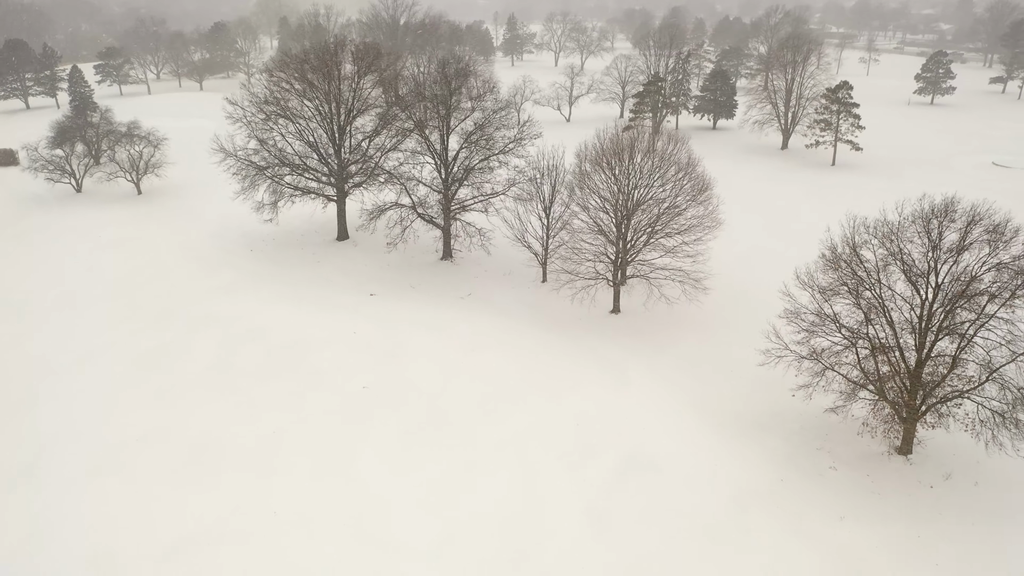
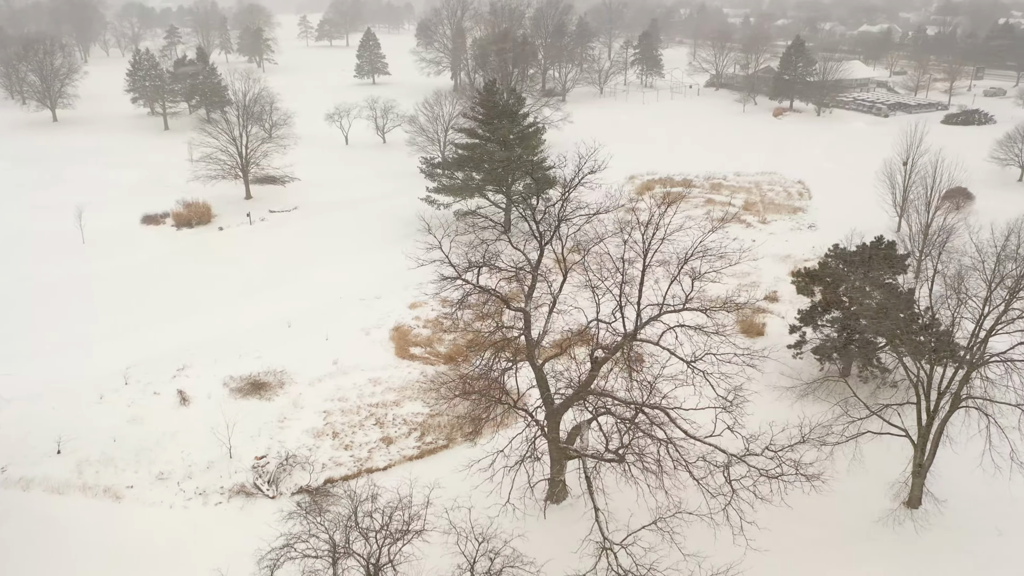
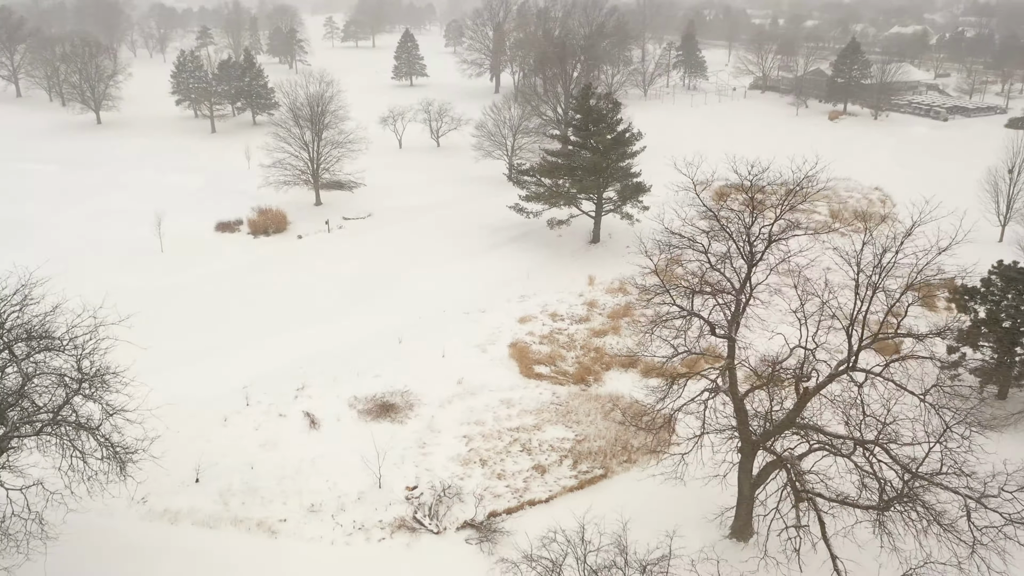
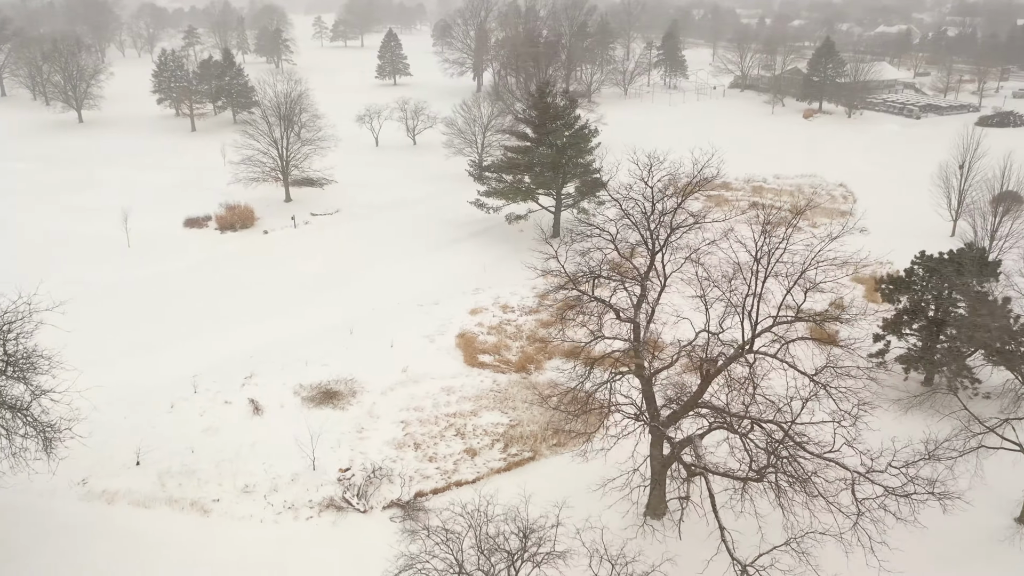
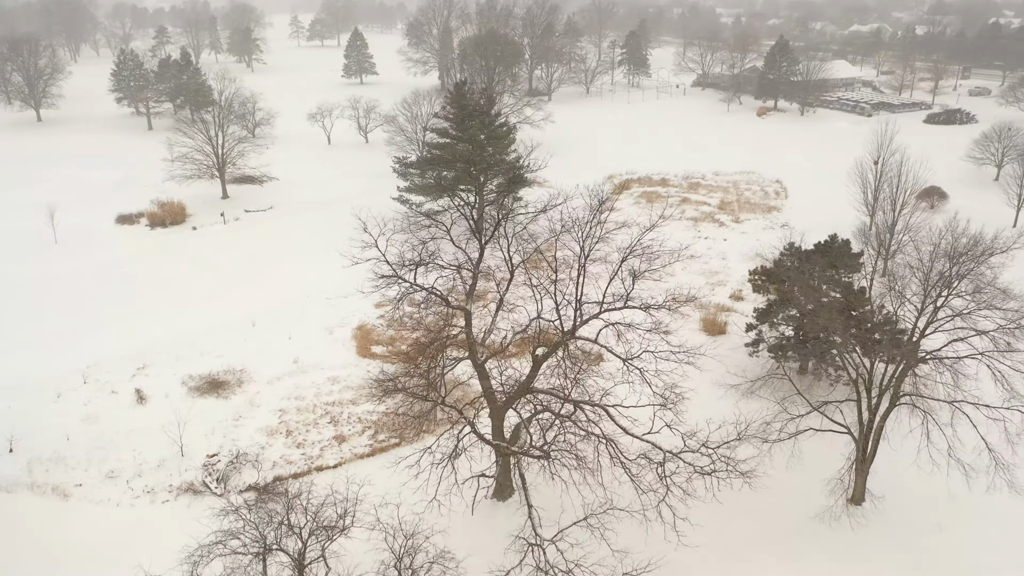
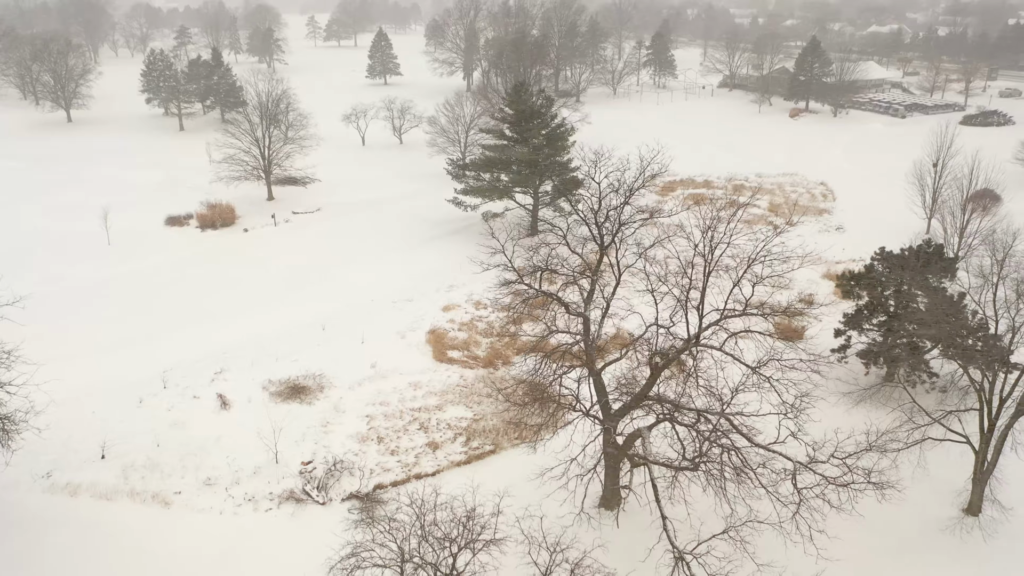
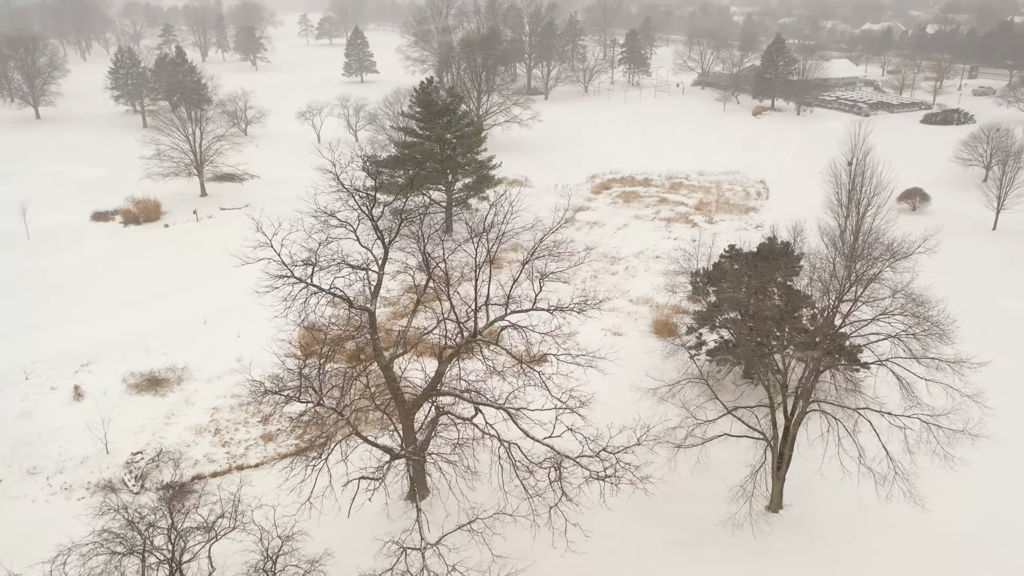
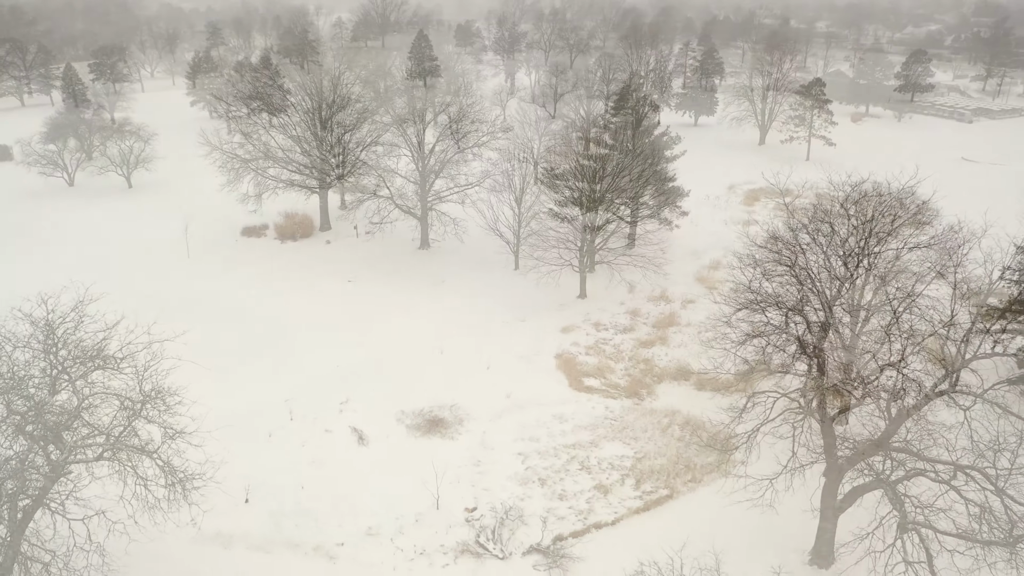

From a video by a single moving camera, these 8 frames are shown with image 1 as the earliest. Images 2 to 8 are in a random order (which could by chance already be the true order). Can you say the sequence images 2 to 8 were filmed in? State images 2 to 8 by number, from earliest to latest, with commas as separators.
8, 3, 4, 6, 2, 5, 7
